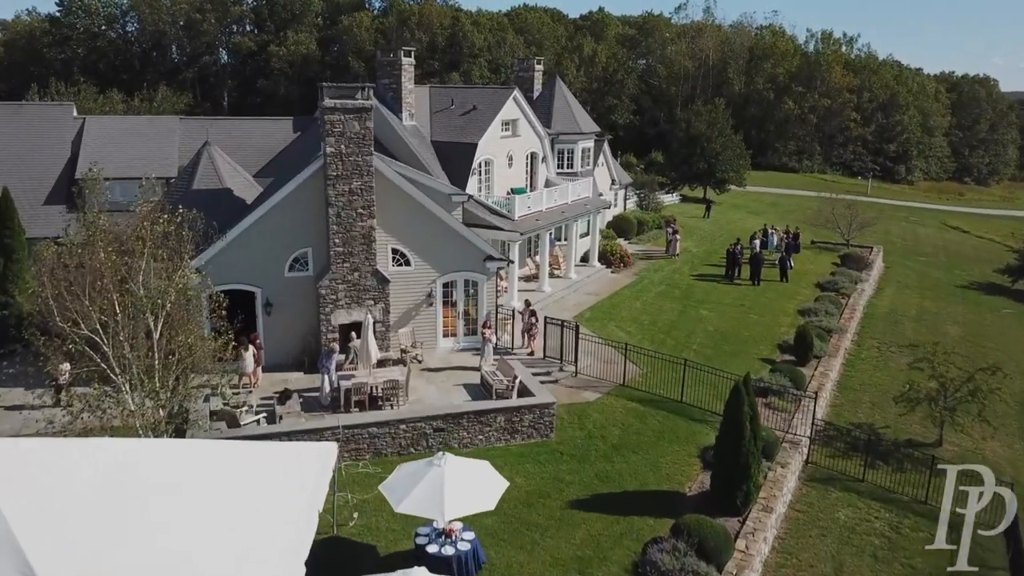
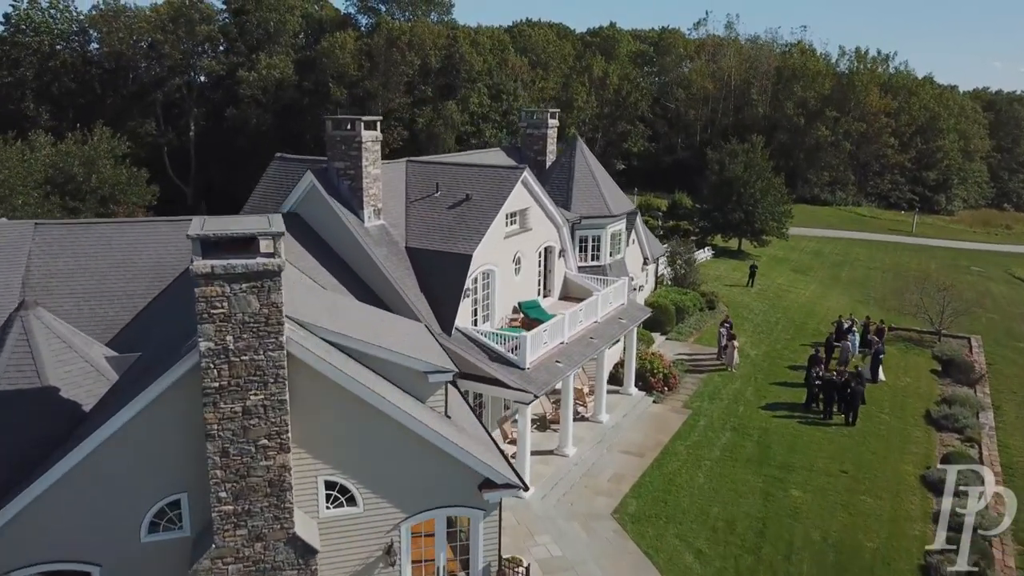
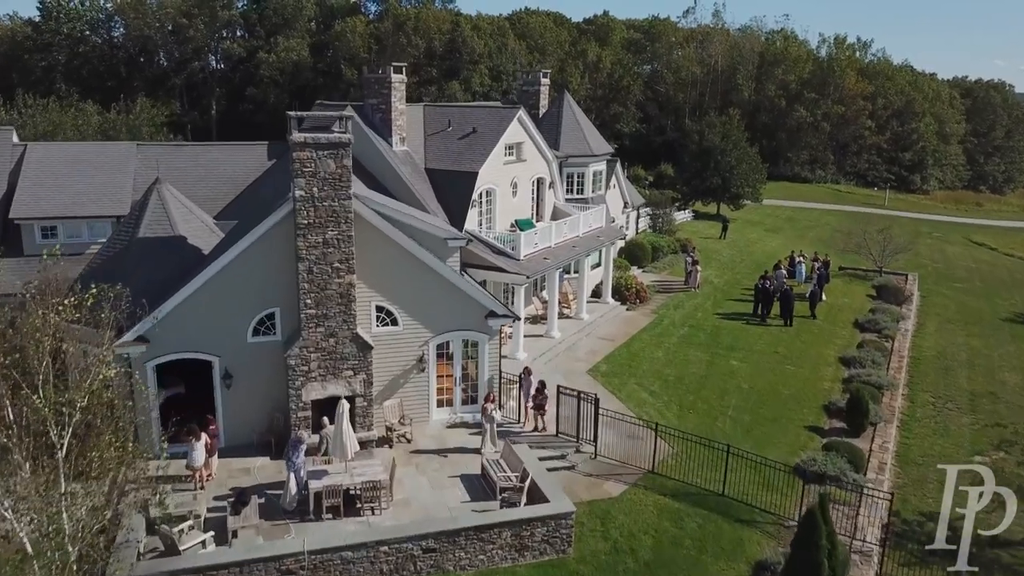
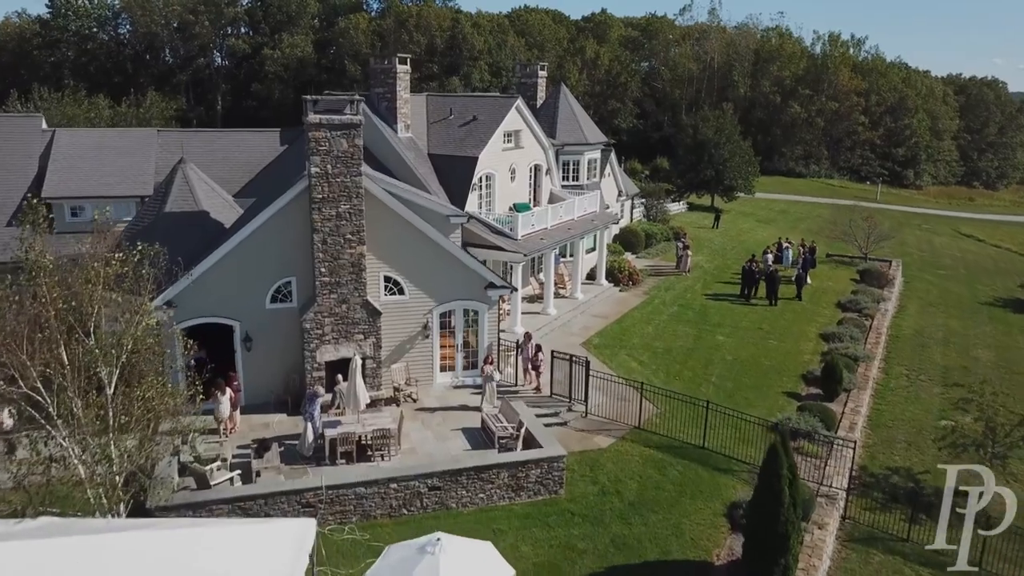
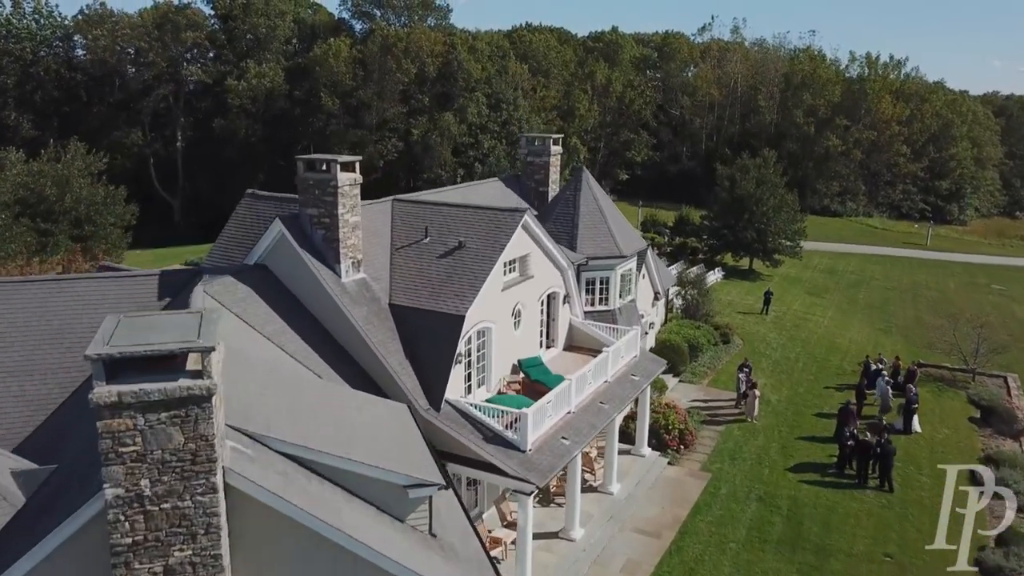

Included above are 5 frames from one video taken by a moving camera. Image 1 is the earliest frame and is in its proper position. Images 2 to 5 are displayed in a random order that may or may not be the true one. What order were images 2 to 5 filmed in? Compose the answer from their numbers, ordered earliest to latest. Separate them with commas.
4, 3, 2, 5
